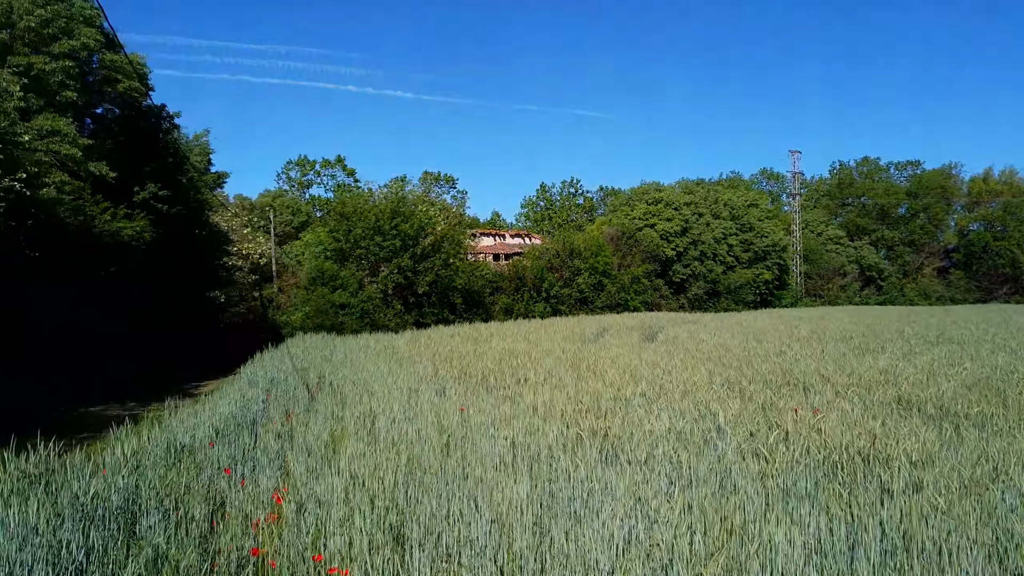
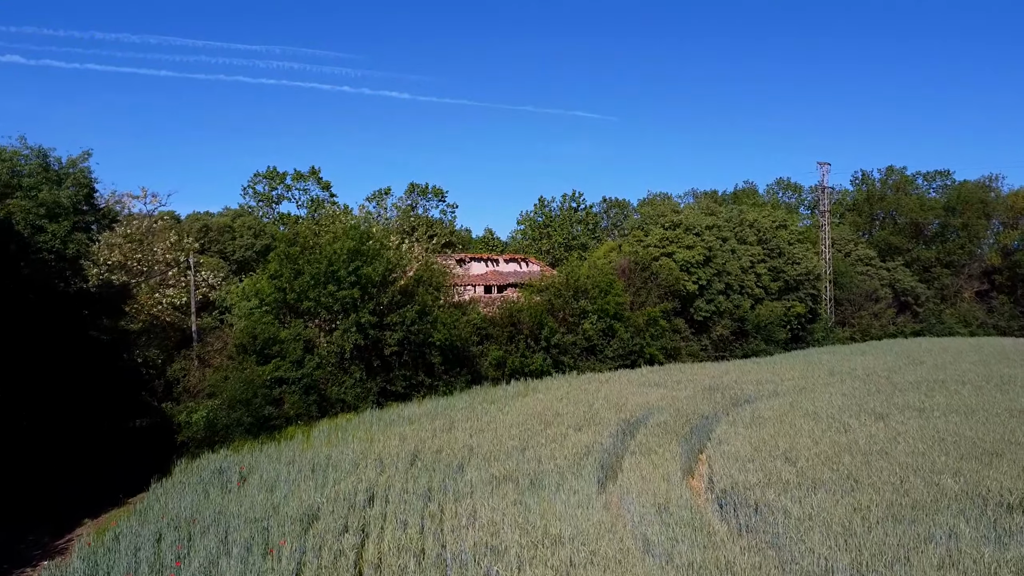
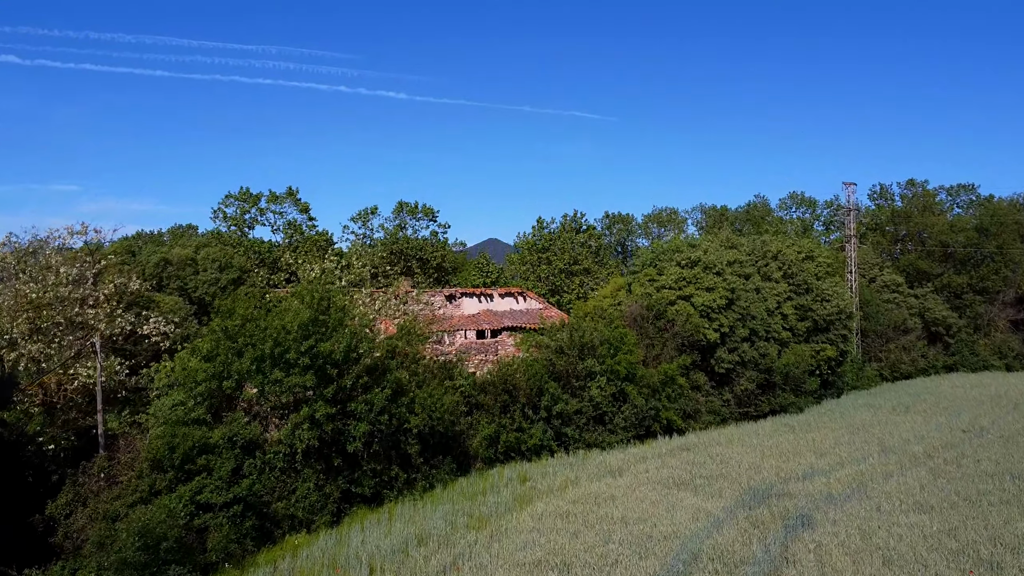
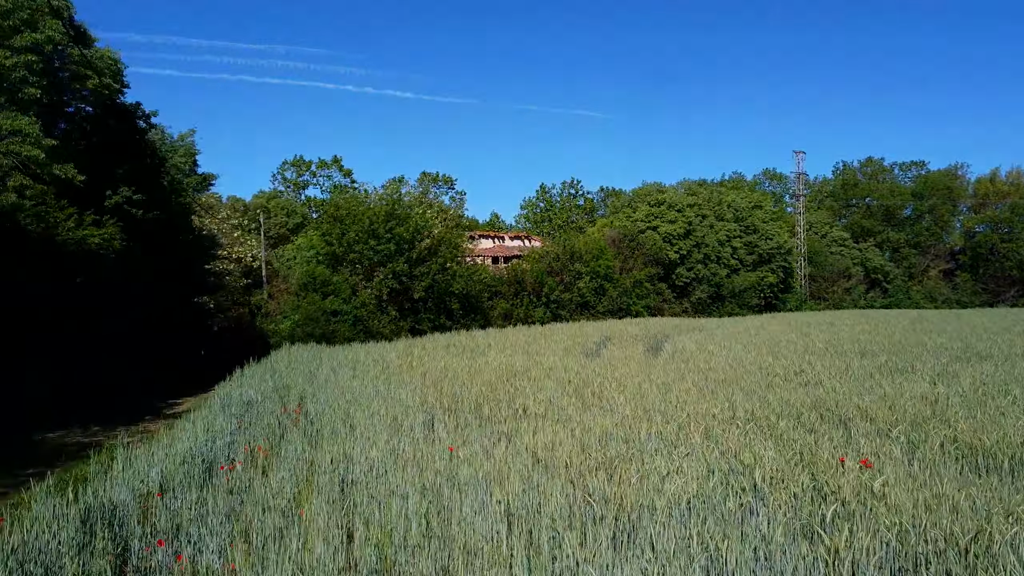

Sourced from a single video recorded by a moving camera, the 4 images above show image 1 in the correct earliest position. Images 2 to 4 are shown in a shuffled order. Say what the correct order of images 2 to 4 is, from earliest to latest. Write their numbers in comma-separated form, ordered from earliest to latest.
4, 2, 3
